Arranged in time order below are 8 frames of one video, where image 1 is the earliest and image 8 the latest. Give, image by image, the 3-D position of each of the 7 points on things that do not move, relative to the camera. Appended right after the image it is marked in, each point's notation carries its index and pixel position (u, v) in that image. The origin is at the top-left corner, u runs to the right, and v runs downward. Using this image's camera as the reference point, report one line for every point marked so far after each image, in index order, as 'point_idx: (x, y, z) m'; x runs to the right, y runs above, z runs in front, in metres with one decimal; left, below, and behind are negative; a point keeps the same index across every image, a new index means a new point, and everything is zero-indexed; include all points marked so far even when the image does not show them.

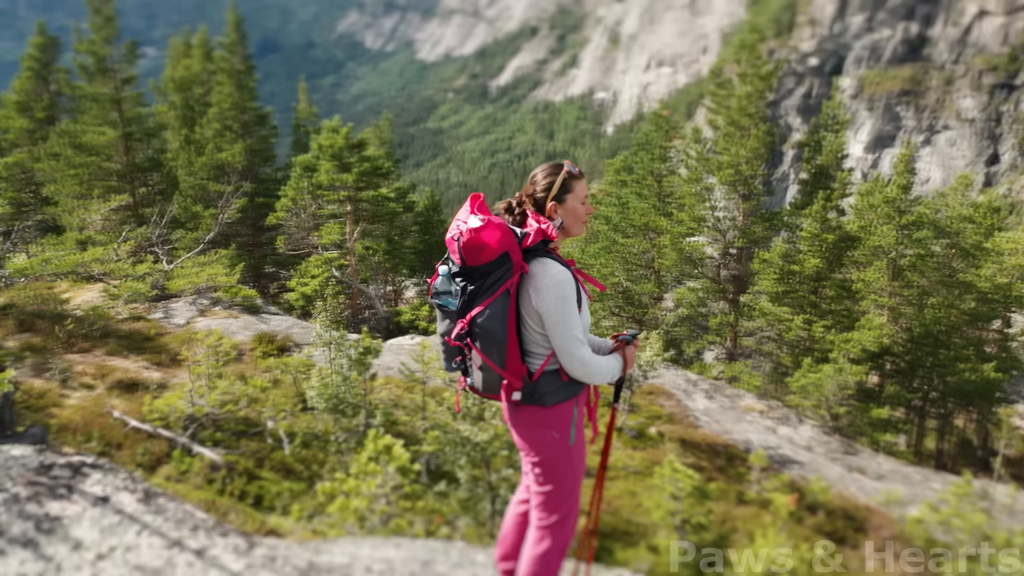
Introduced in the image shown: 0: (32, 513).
0: (-1.9, -0.9, +3.3) m
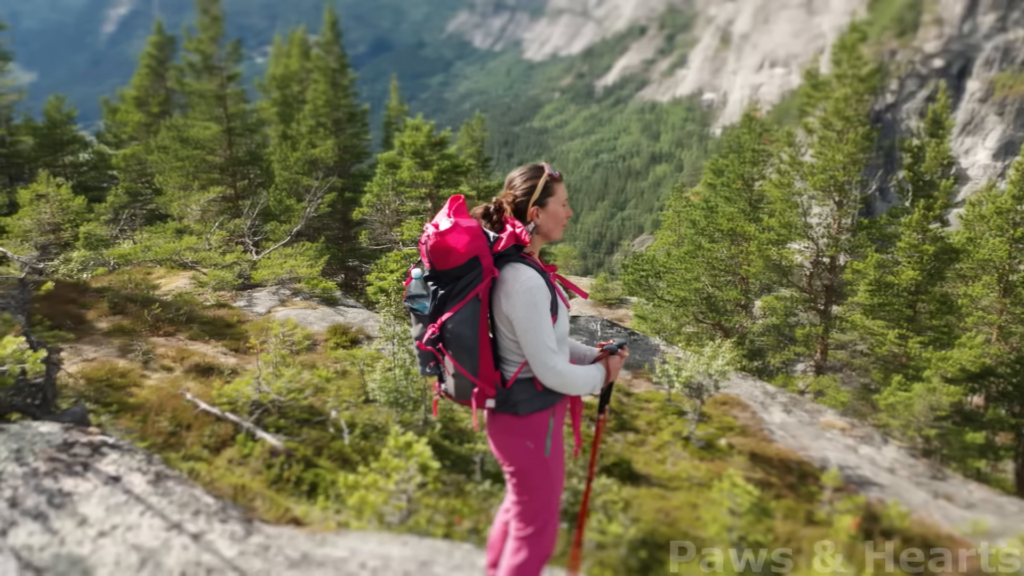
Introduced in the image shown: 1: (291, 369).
0: (-2.0, -0.8, +3.5) m
1: (-1.9, -0.7, +7.4) m
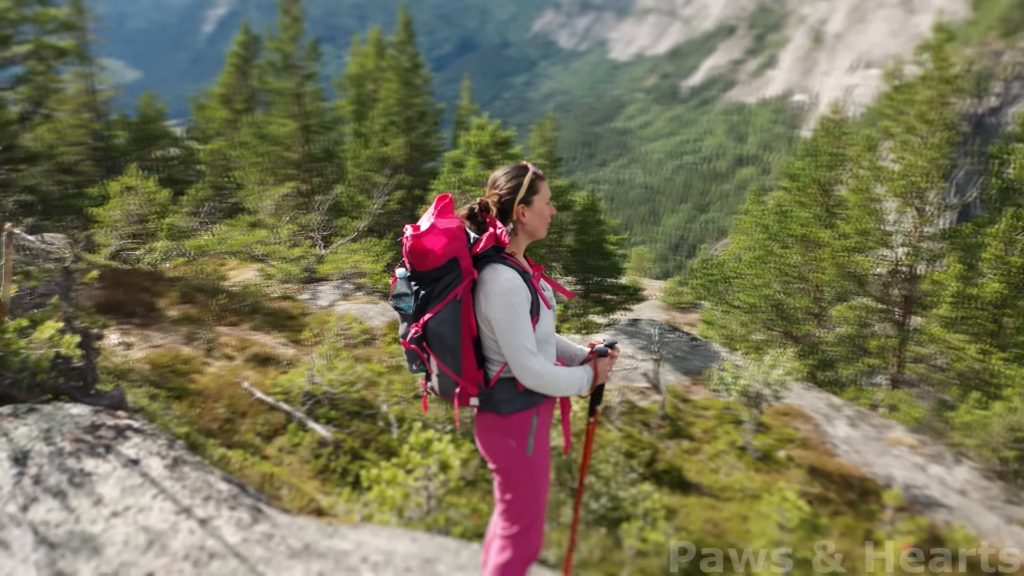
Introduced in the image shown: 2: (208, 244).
0: (-2.0, -0.8, +3.7) m
1: (-1.5, -0.7, +7.6) m
2: (-4.8, +0.7, +13.2) m
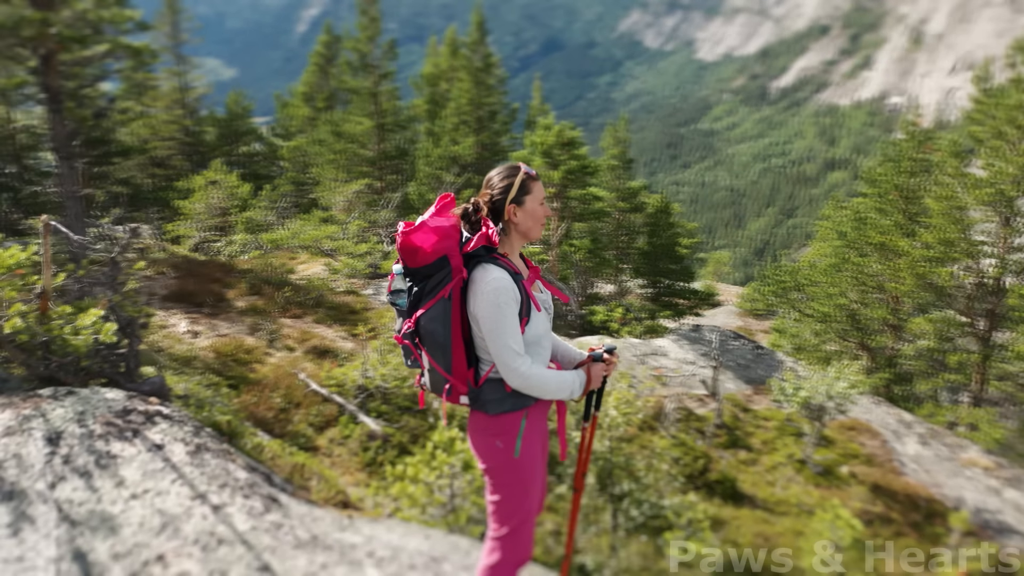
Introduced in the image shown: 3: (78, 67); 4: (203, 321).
0: (-1.9, -0.7, +3.9) m
1: (-1.1, -0.6, +7.7) m
2: (-3.8, +0.8, +13.6) m
3: (-4.2, +2.2, +8.1) m
4: (-4.0, -0.4, +10.8) m
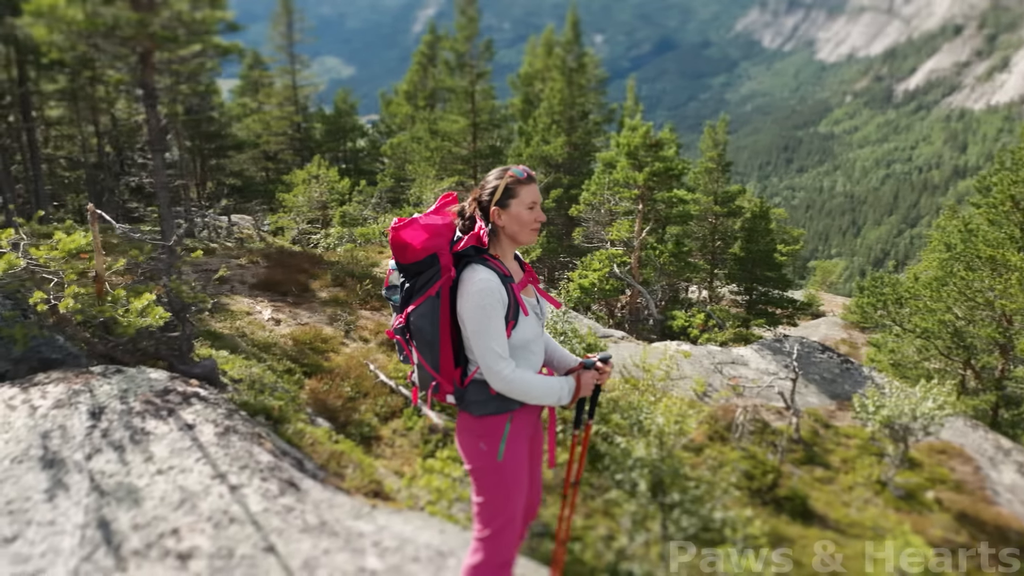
0: (-1.9, -0.7, +4.1) m
1: (-0.6, -0.6, +7.8) m
2: (-2.4, +0.9, +14.0) m
3: (-3.5, +2.3, +8.6) m
4: (-3.0, -0.3, +11.2) m
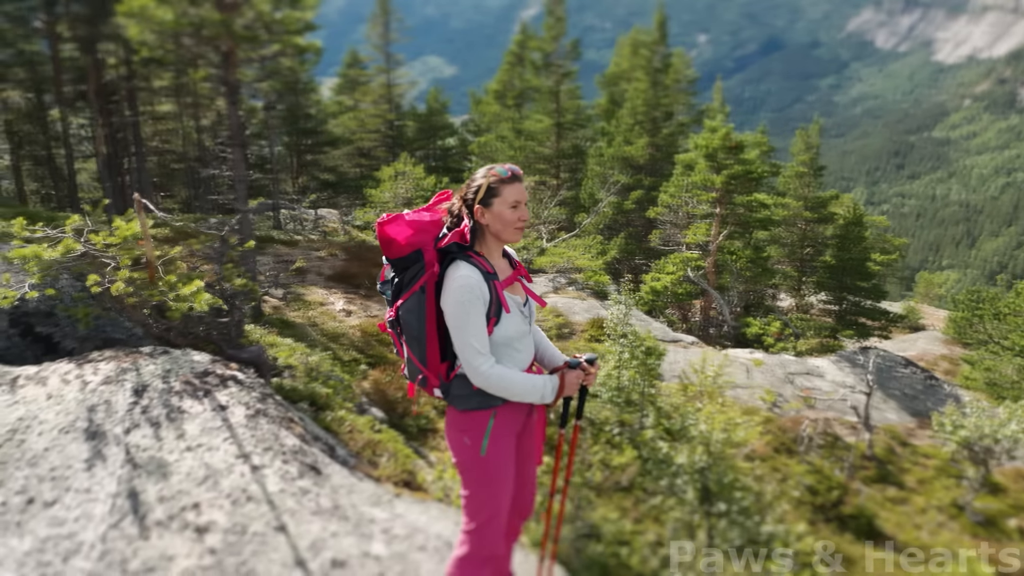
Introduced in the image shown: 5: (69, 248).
0: (-1.8, -0.6, +4.3) m
1: (-0.1, -0.6, +7.9) m
2: (-1.2, +1.0, +14.2) m
3: (-2.8, +2.4, +9.0) m
4: (-2.1, -0.2, +11.5) m
5: (-2.5, +0.2, +4.7) m
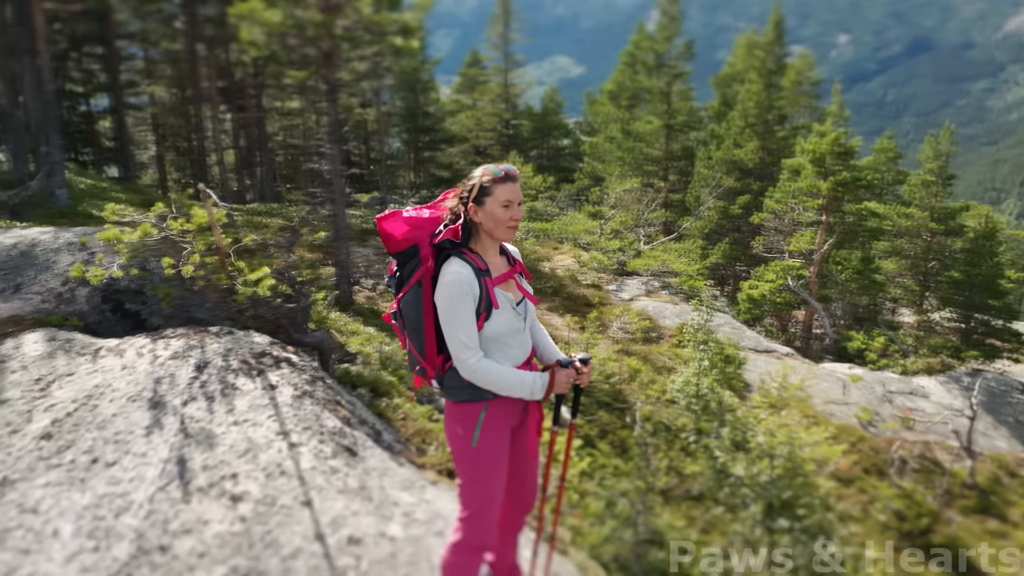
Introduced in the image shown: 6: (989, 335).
0: (-1.6, -0.5, +4.7) m
1: (+0.6, -0.6, +7.9) m
2: (+0.5, +1.0, +14.4) m
3: (-1.8, +2.6, +9.4) m
4: (-0.9, -0.1, +11.8) m
5: (-2.2, +0.3, +5.1) m
6: (+10.8, -1.1, +19.0) m
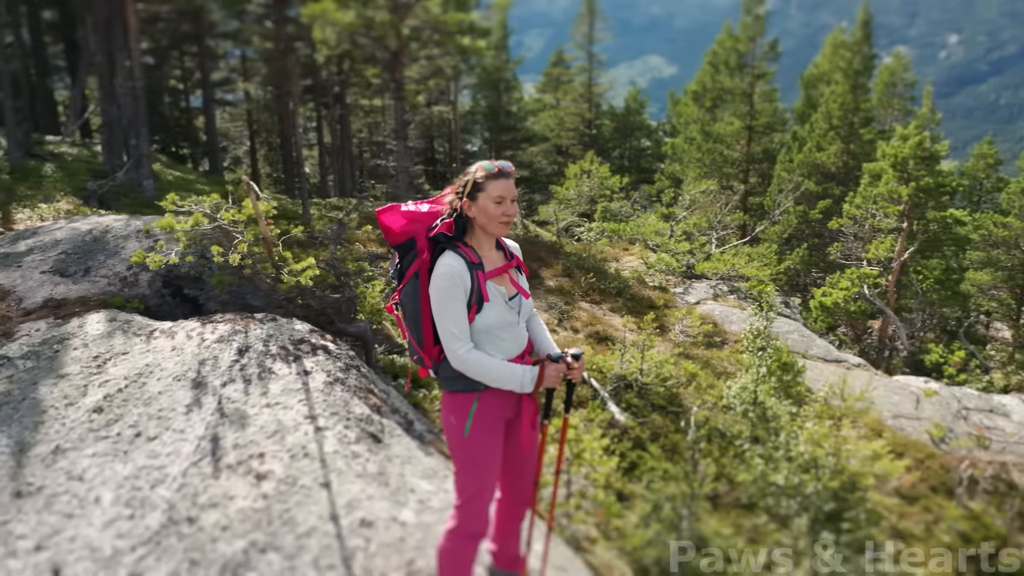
0: (-1.4, -0.4, +4.9) m
1: (+1.0, -0.6, +7.9) m
2: (+1.7, +1.0, +14.3) m
3: (-1.0, +2.6, +9.6) m
4: (0.0, -0.1, +11.9) m
5: (-2.0, +0.4, +5.4) m
6: (+12.3, -1.4, +17.8) m
